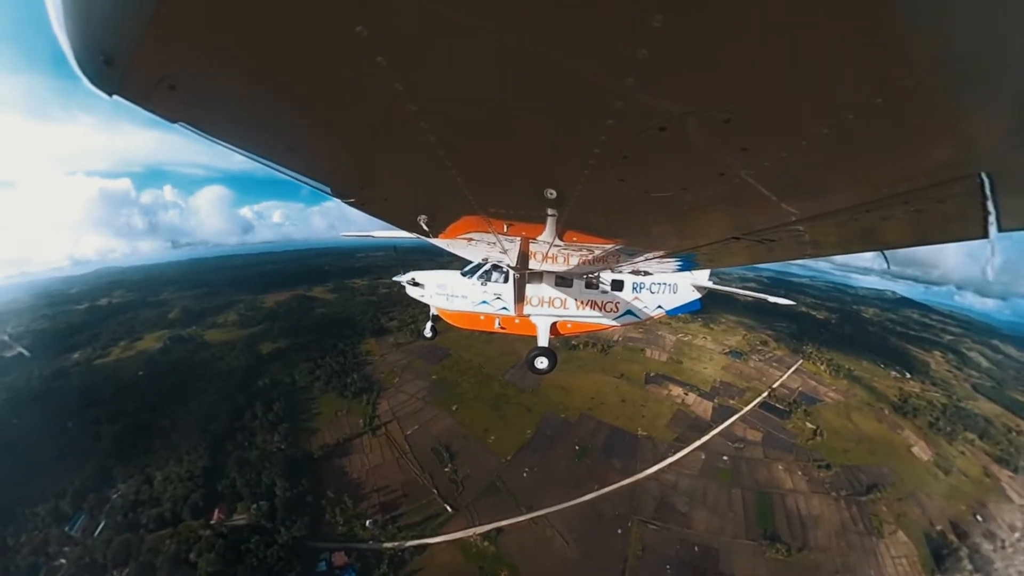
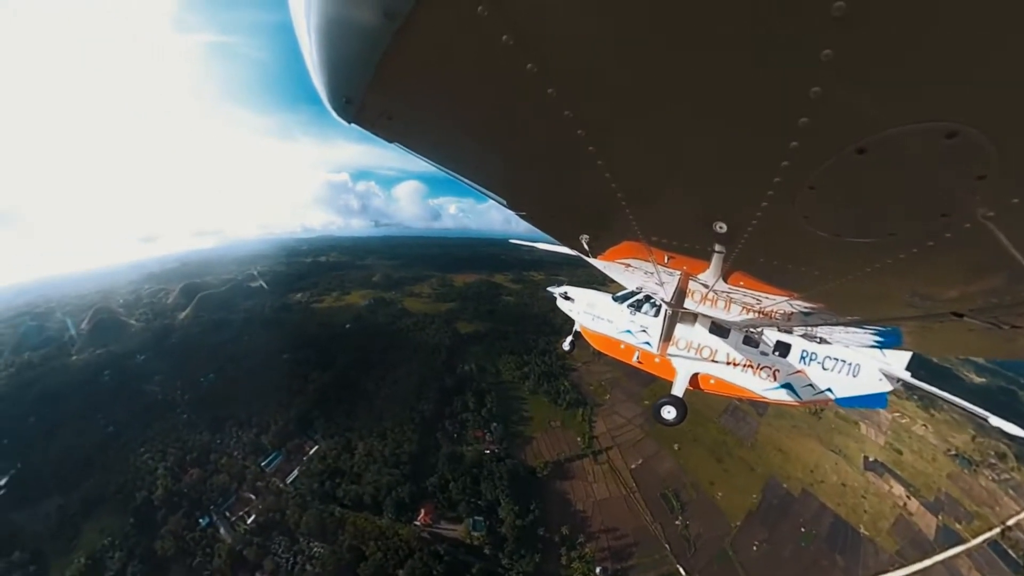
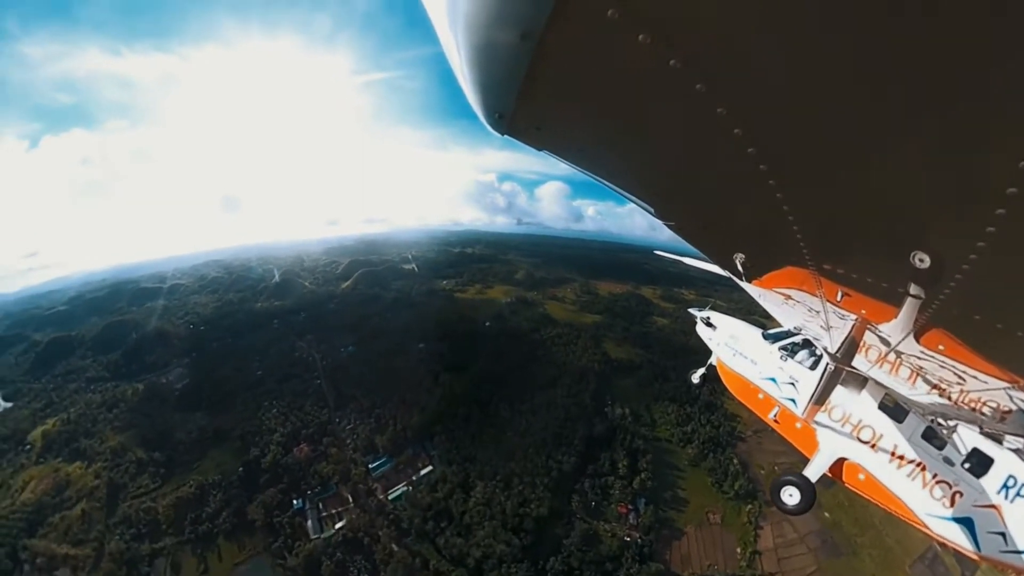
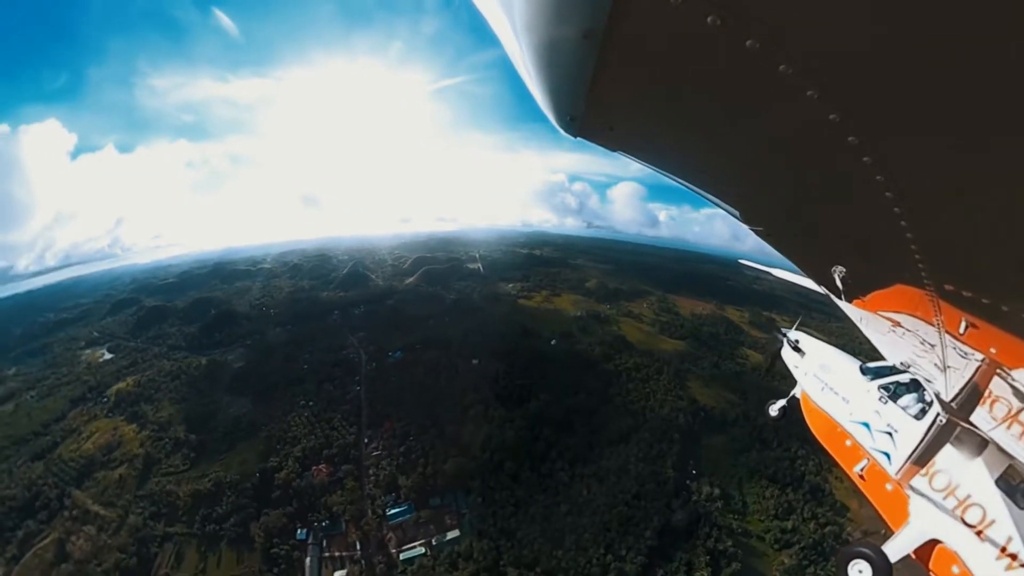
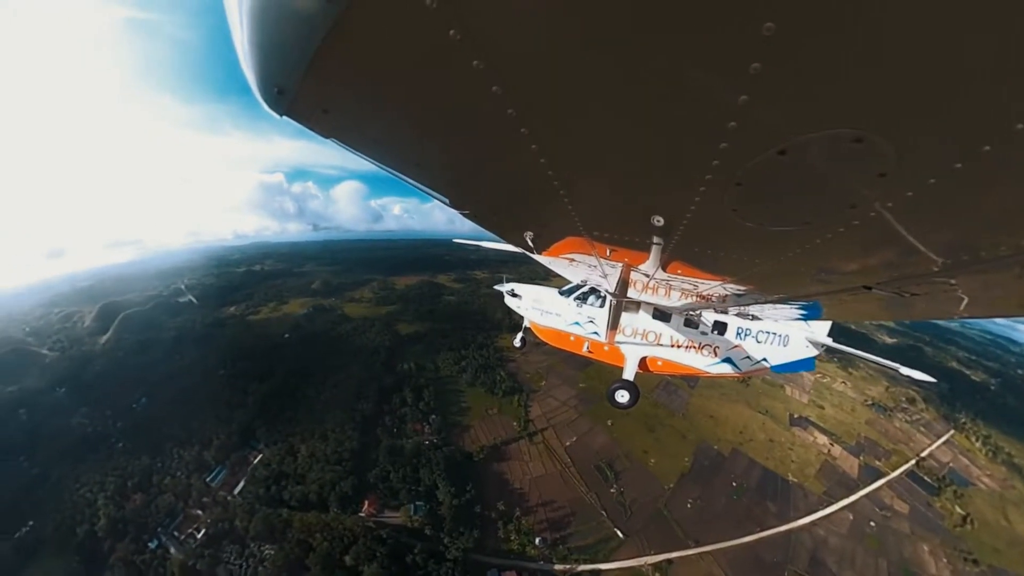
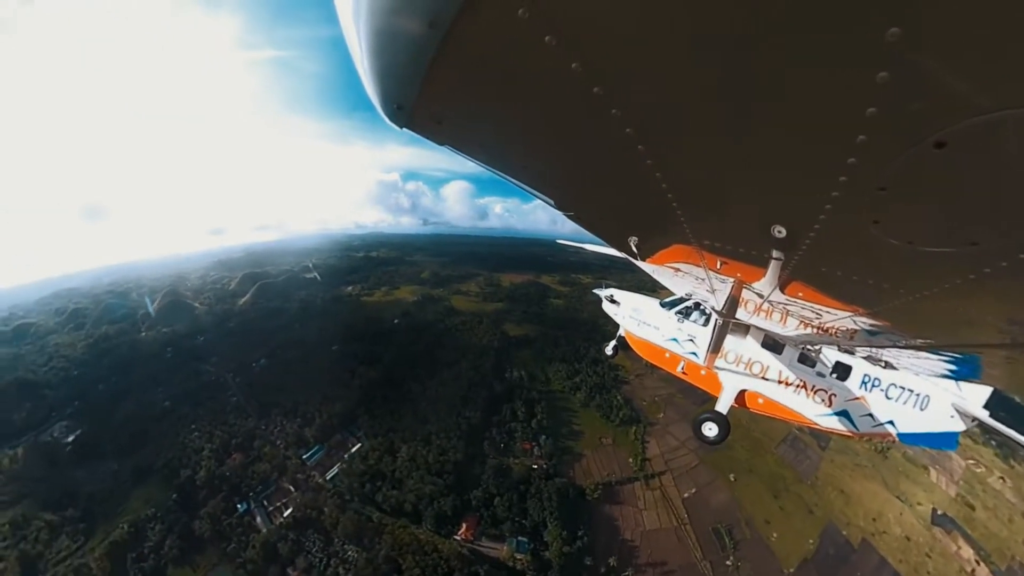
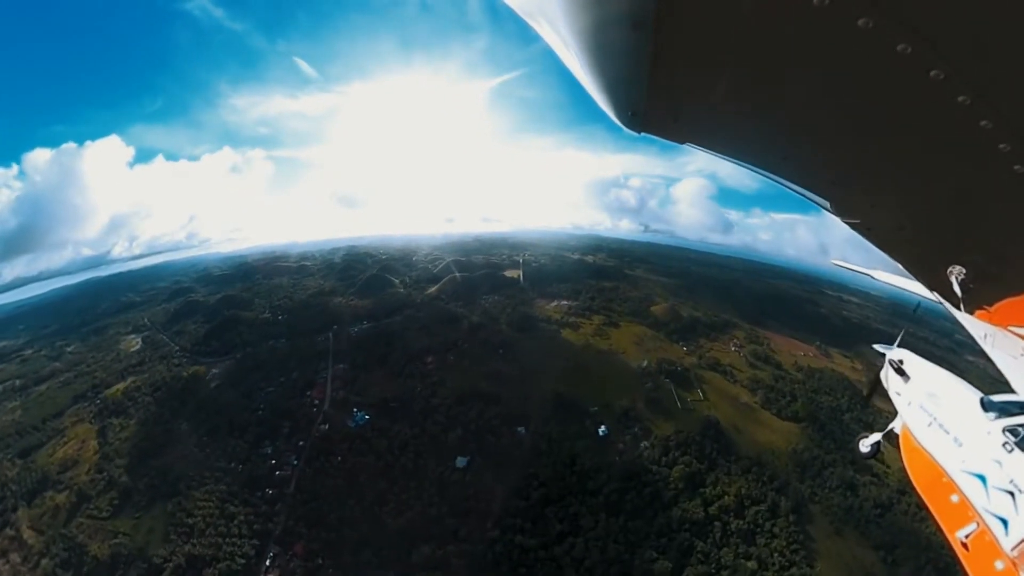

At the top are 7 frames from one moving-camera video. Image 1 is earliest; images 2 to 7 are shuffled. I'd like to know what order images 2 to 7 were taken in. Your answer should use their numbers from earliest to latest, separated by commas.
5, 2, 6, 3, 4, 7
